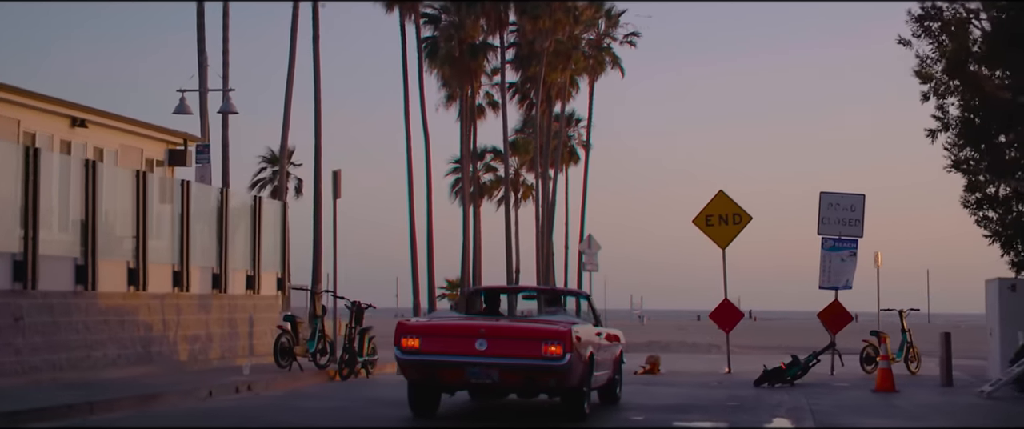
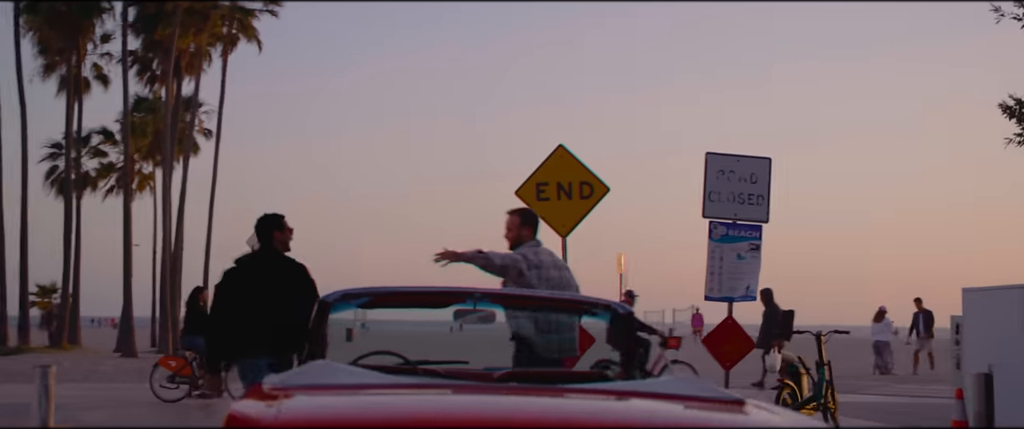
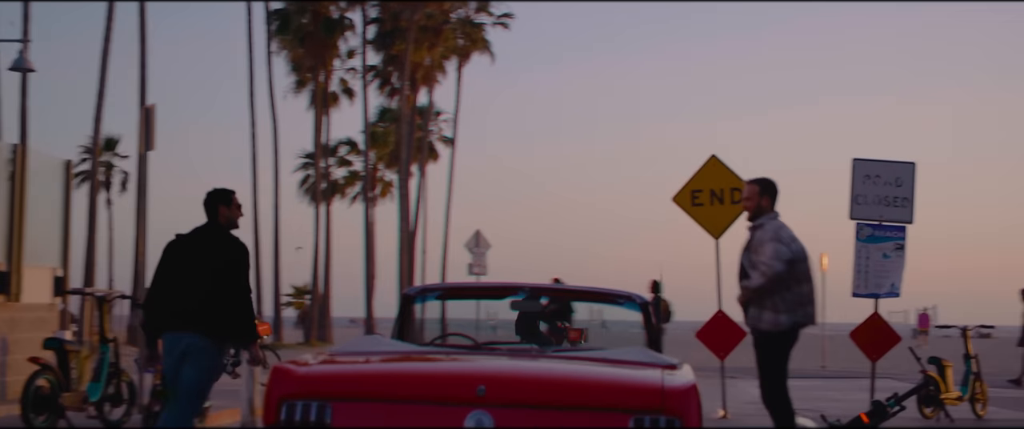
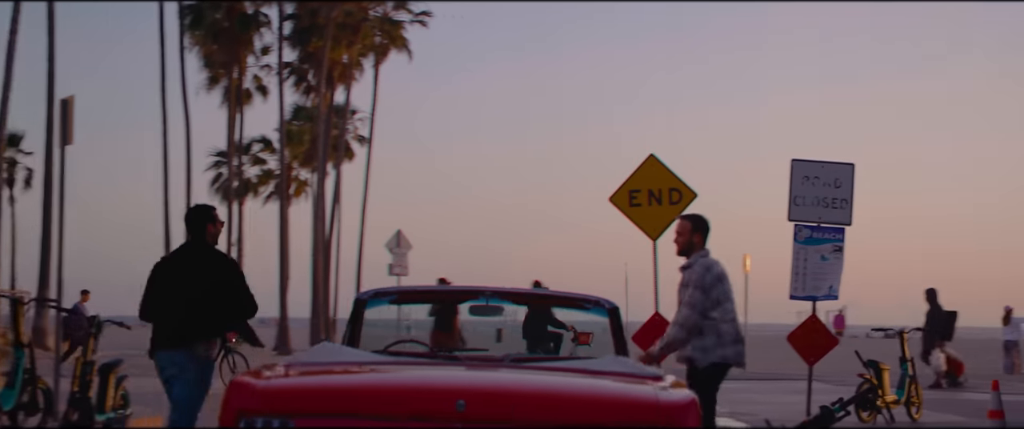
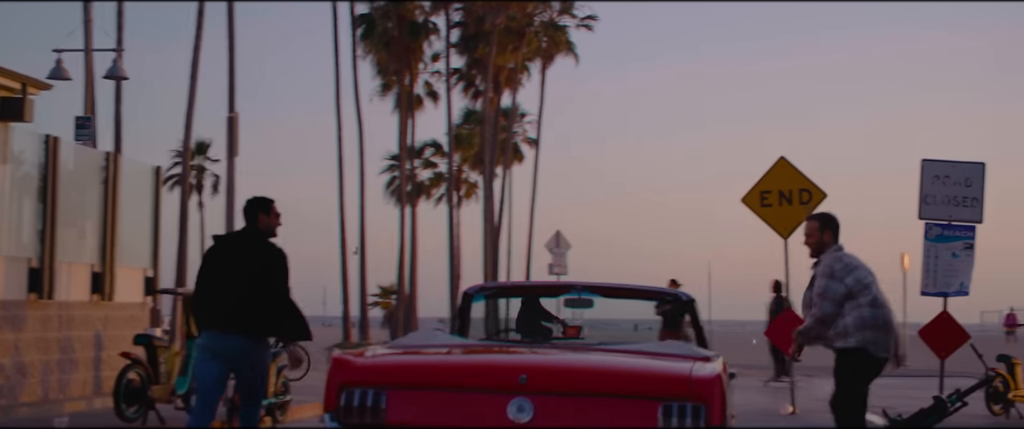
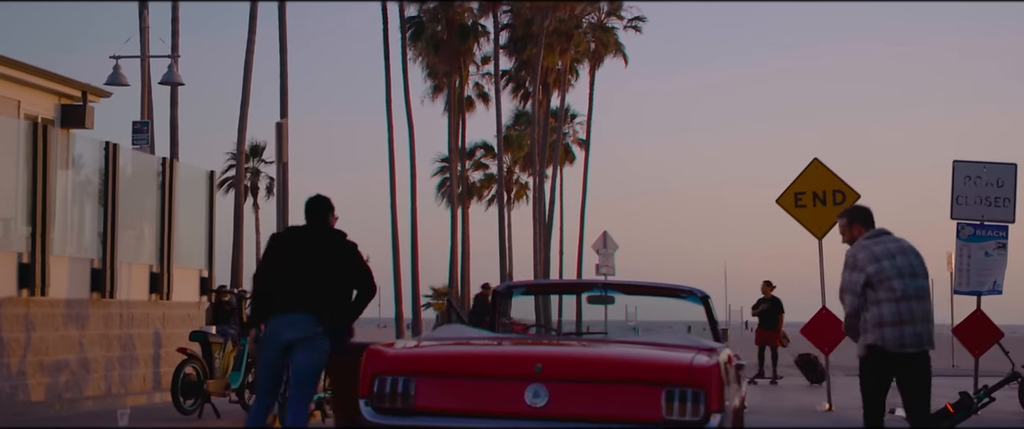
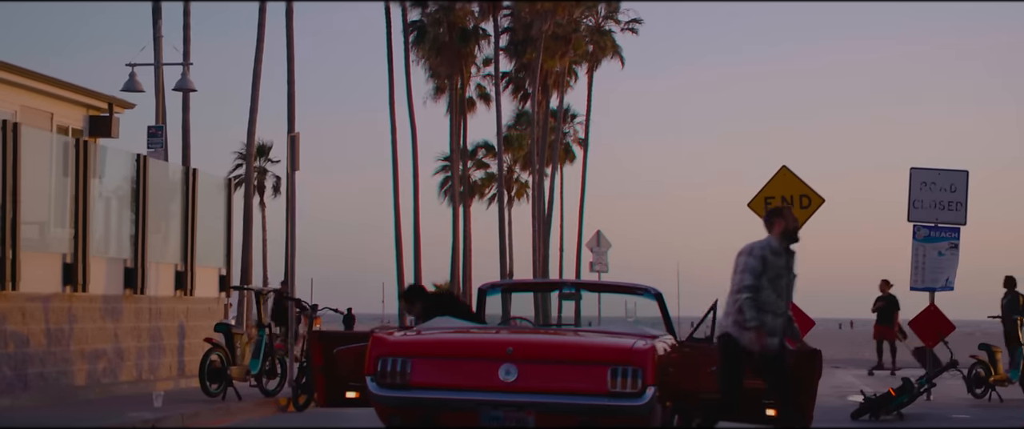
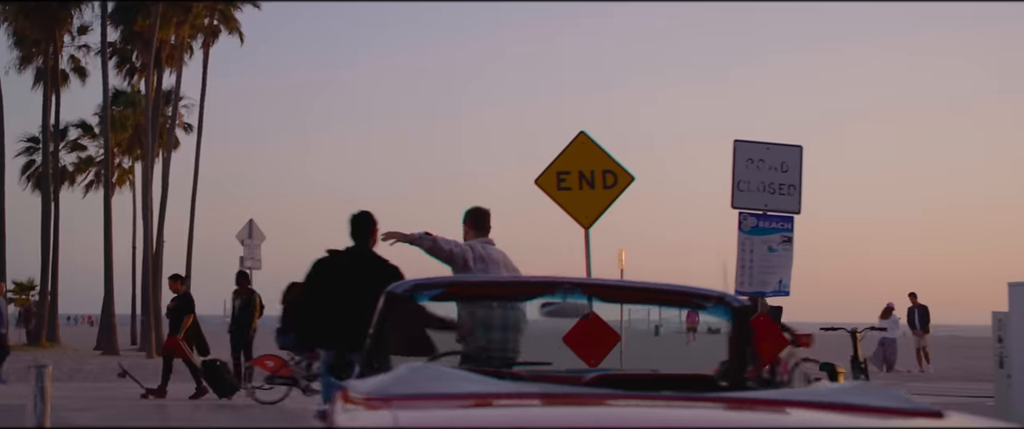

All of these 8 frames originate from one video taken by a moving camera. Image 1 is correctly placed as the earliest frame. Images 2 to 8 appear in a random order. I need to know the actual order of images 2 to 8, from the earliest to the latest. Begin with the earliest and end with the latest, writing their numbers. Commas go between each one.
7, 6, 5, 3, 4, 2, 8
